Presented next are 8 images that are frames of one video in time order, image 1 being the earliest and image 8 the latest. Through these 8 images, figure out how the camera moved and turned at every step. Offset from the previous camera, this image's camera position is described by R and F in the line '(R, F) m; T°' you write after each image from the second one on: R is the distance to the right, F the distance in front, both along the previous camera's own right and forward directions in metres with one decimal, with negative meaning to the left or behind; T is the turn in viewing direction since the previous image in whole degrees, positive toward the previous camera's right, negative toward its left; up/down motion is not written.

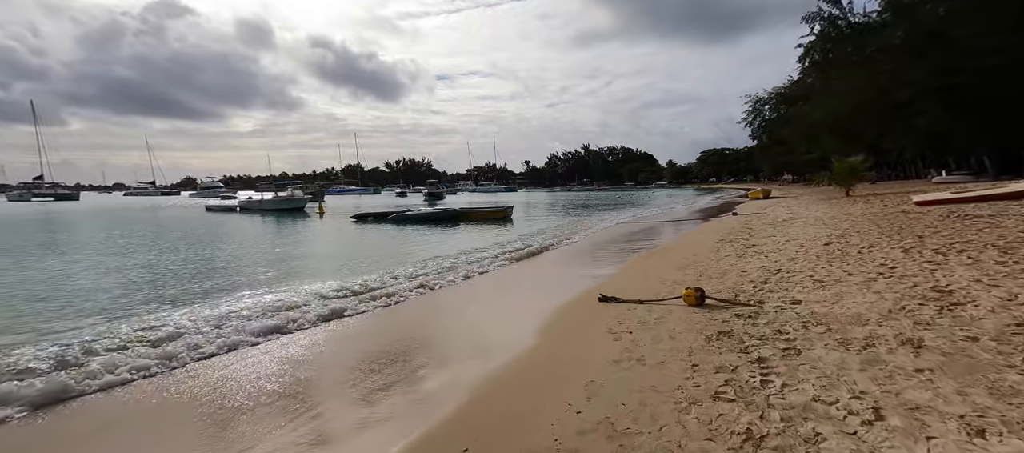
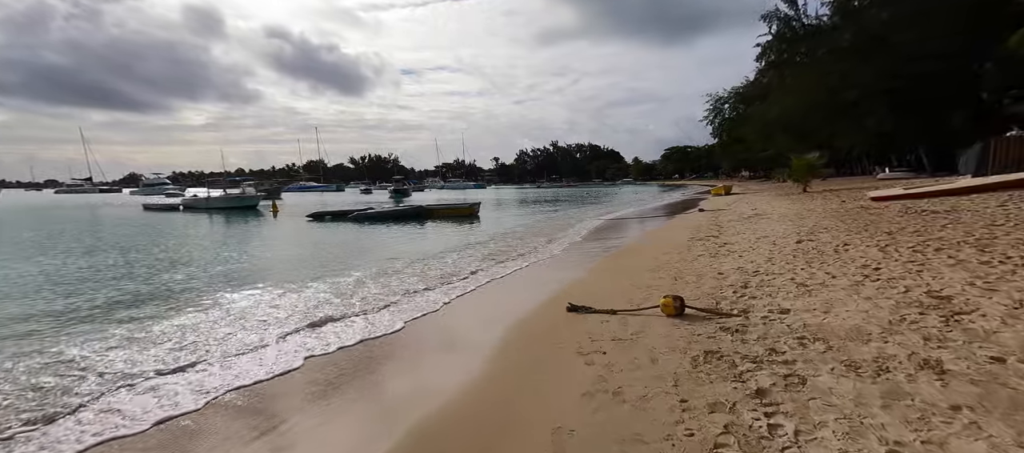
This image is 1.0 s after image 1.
(+0.1, +0.8) m; +4°
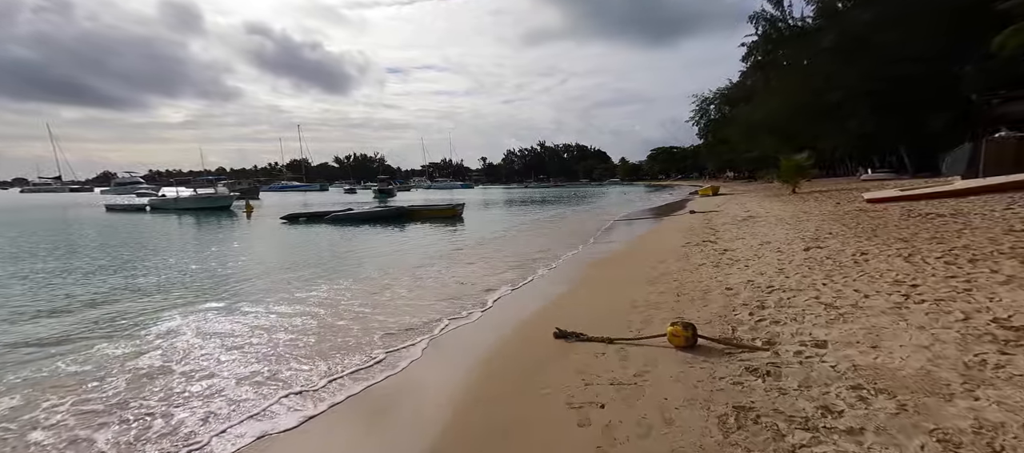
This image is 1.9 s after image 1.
(+0.1, +1.0) m; +2°
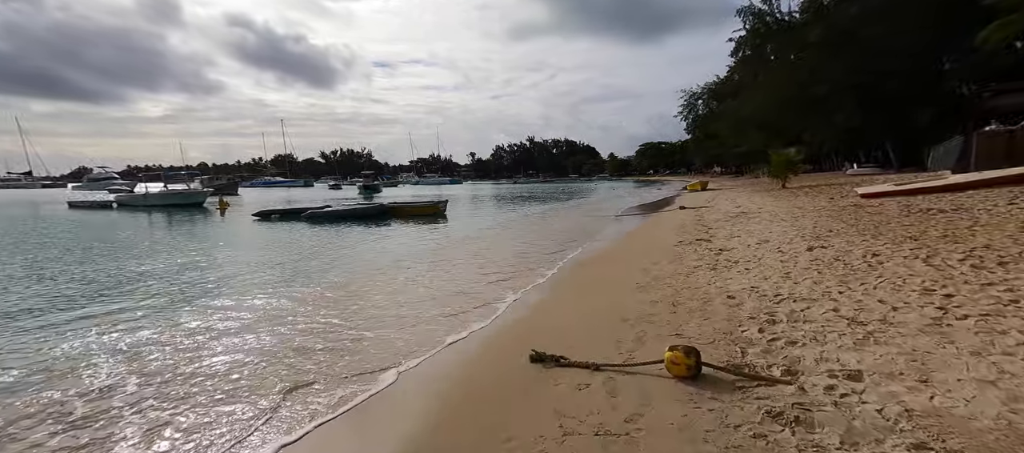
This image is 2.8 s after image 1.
(+0.2, +0.9) m; +1°
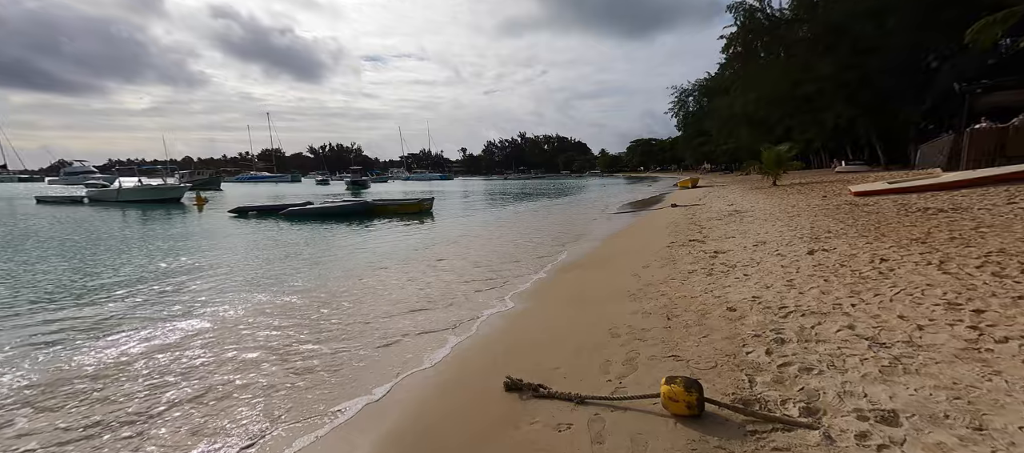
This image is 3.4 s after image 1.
(+0.2, +0.6) m; +1°
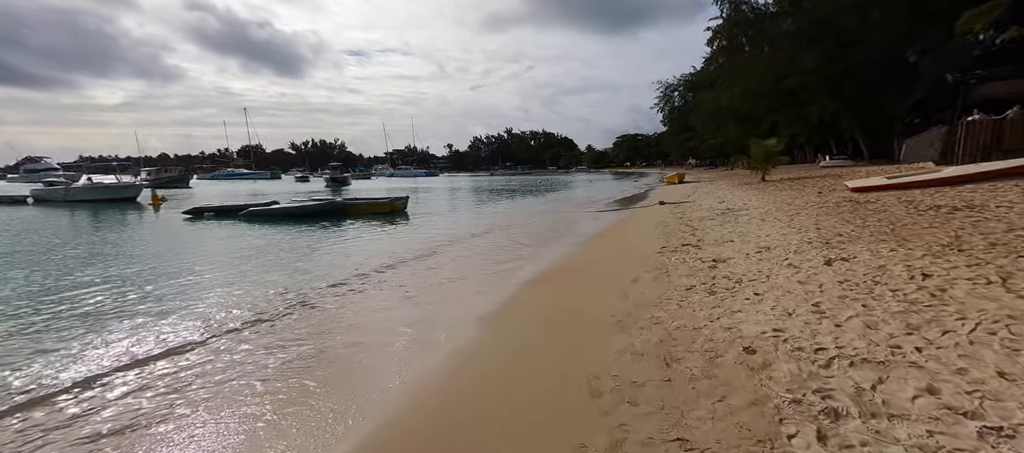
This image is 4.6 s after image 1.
(+0.4, +1.4) m; +2°
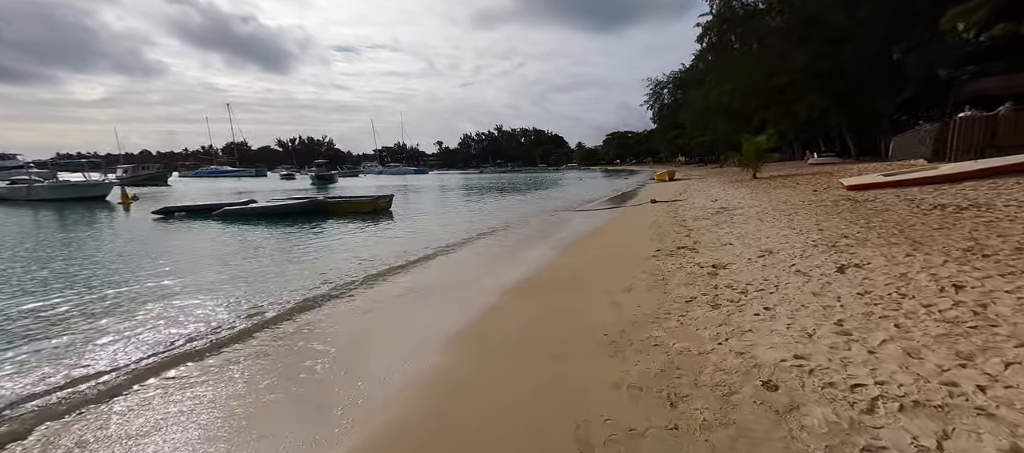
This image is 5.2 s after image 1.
(+0.1, +0.7) m; +1°
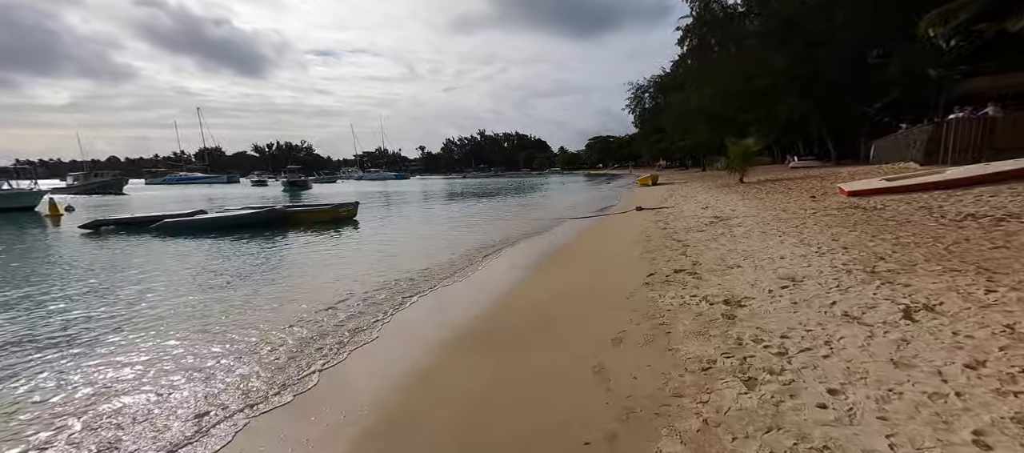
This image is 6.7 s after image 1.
(+0.4, +1.9) m; +2°
